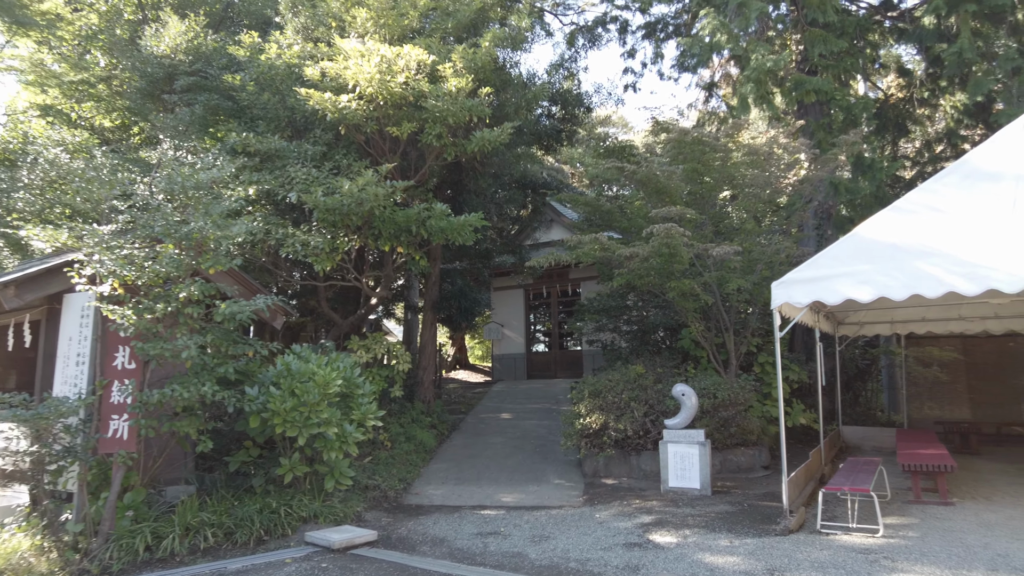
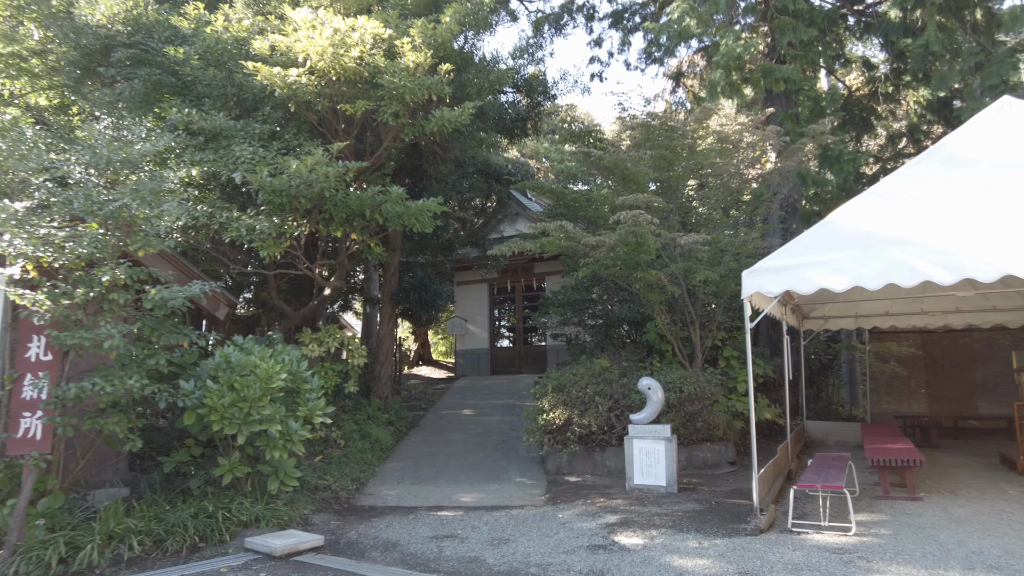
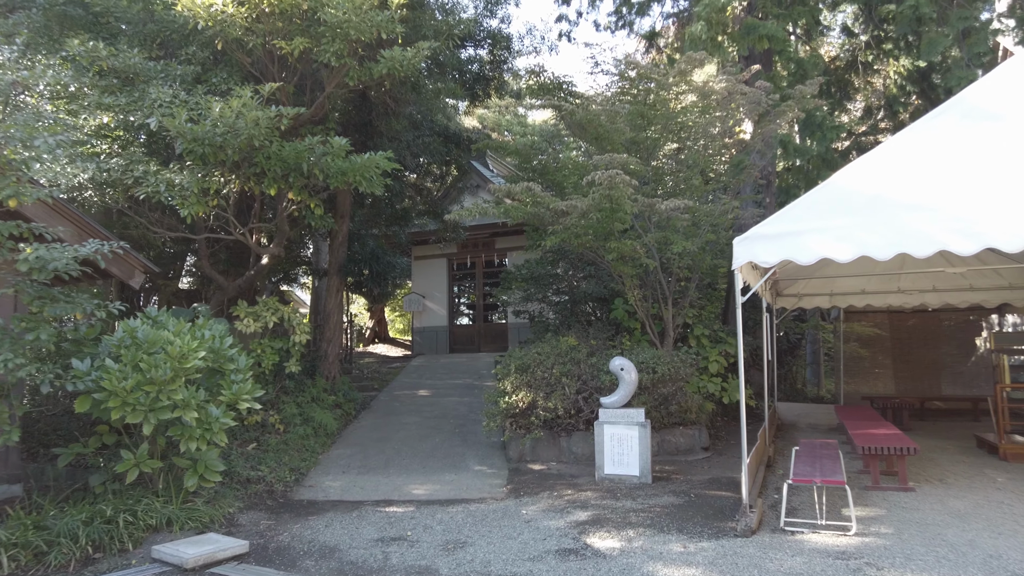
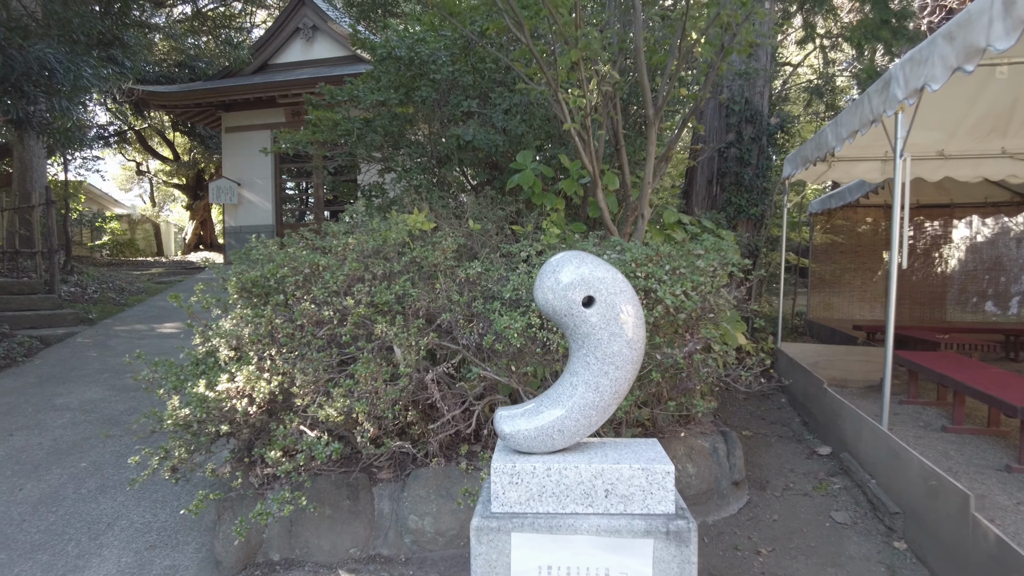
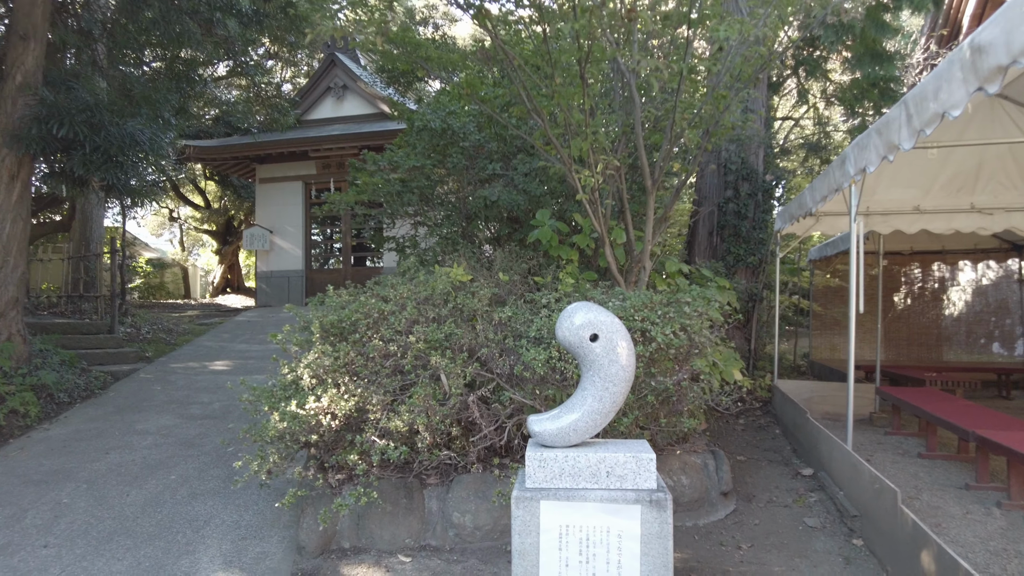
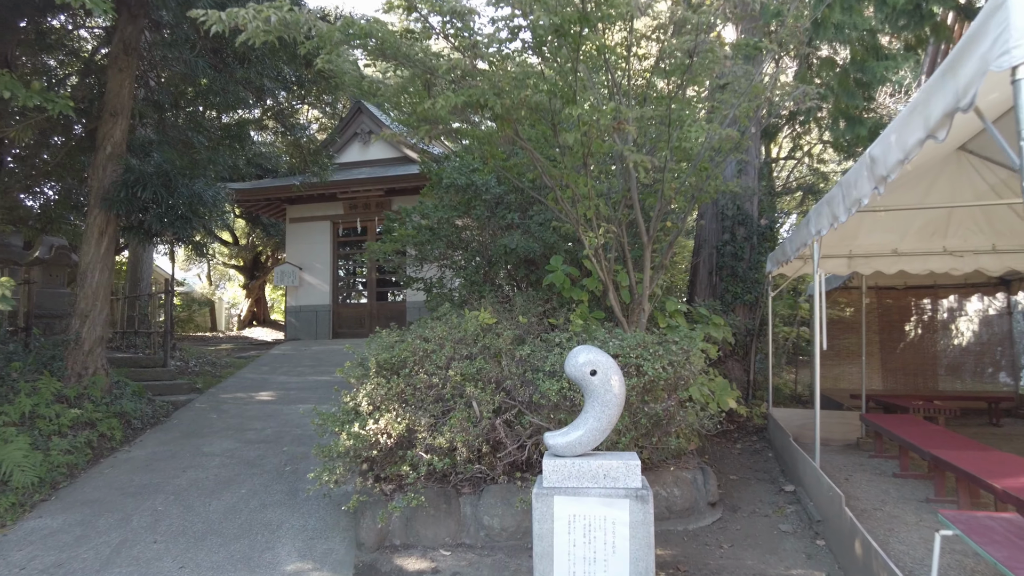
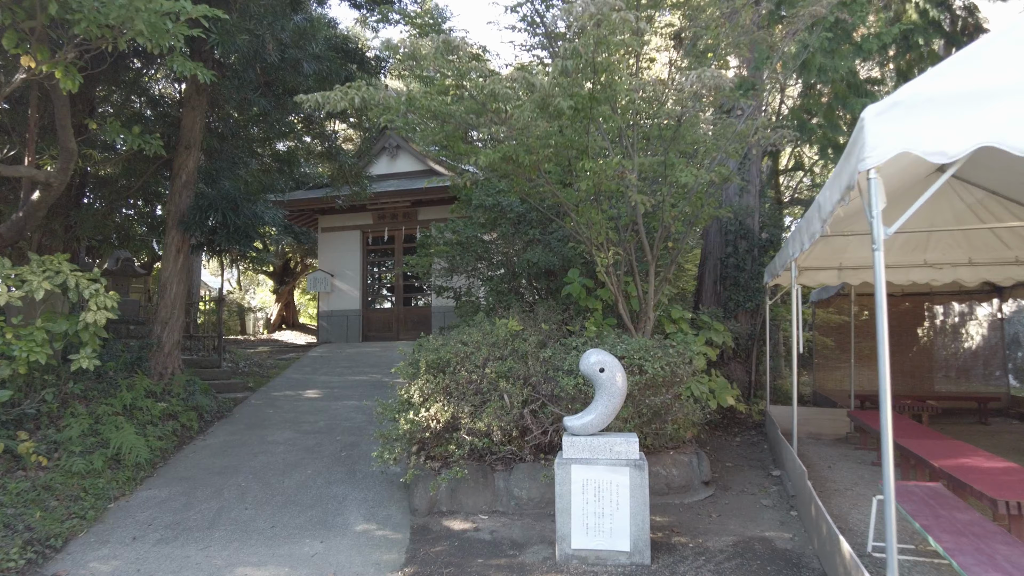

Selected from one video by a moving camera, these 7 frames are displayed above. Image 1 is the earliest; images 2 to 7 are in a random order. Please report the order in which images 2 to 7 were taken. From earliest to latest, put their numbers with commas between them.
2, 3, 7, 6, 5, 4
